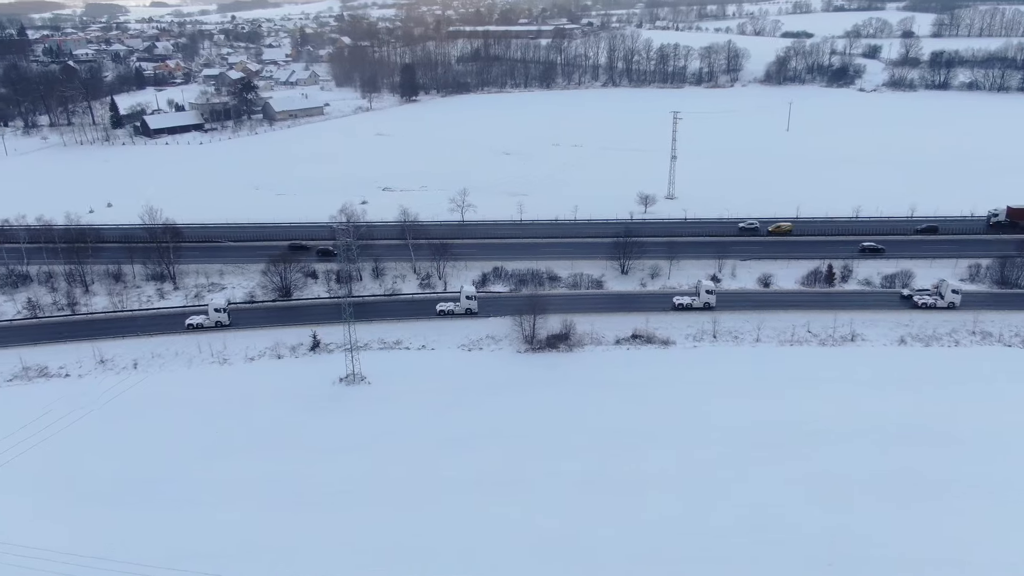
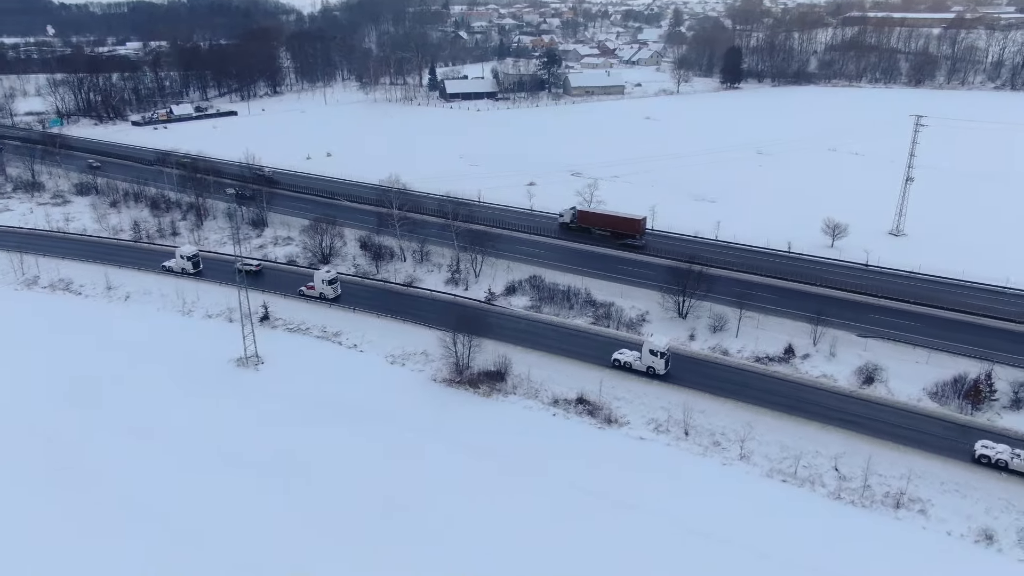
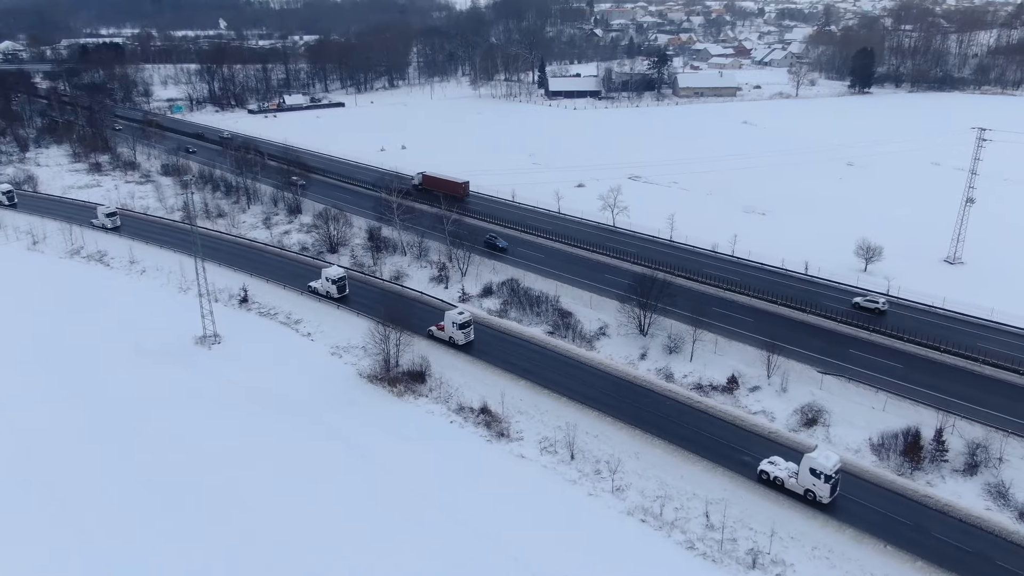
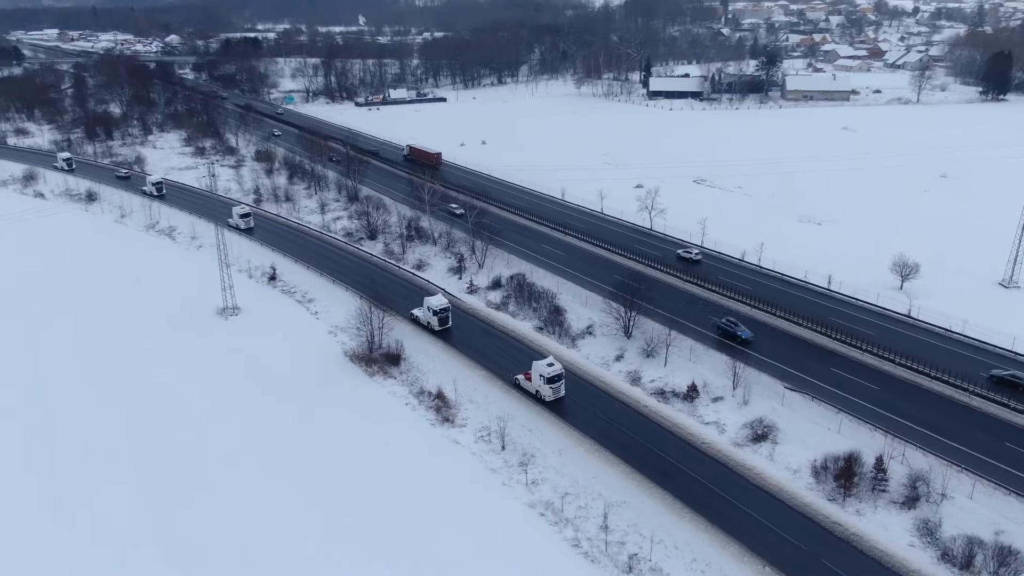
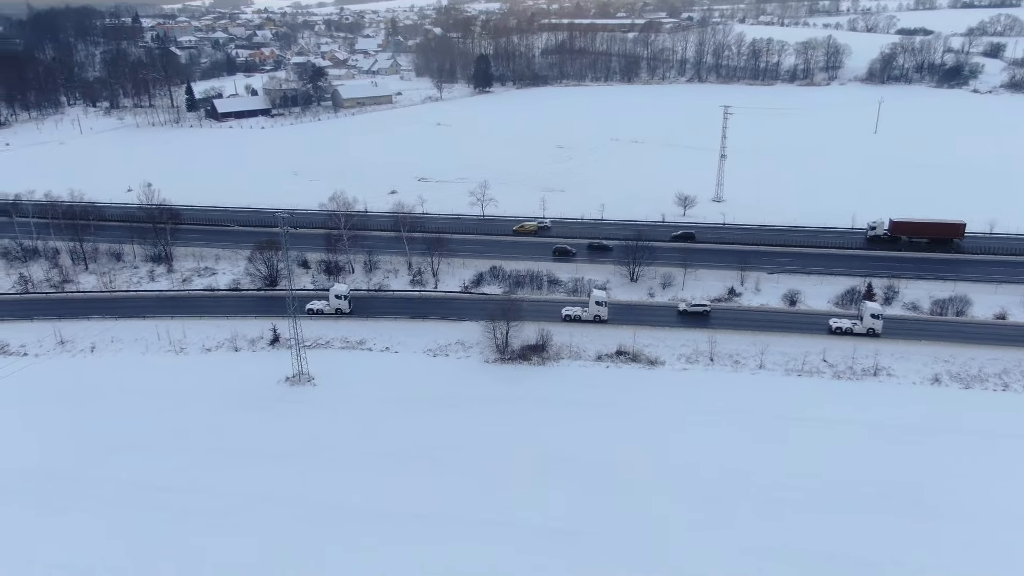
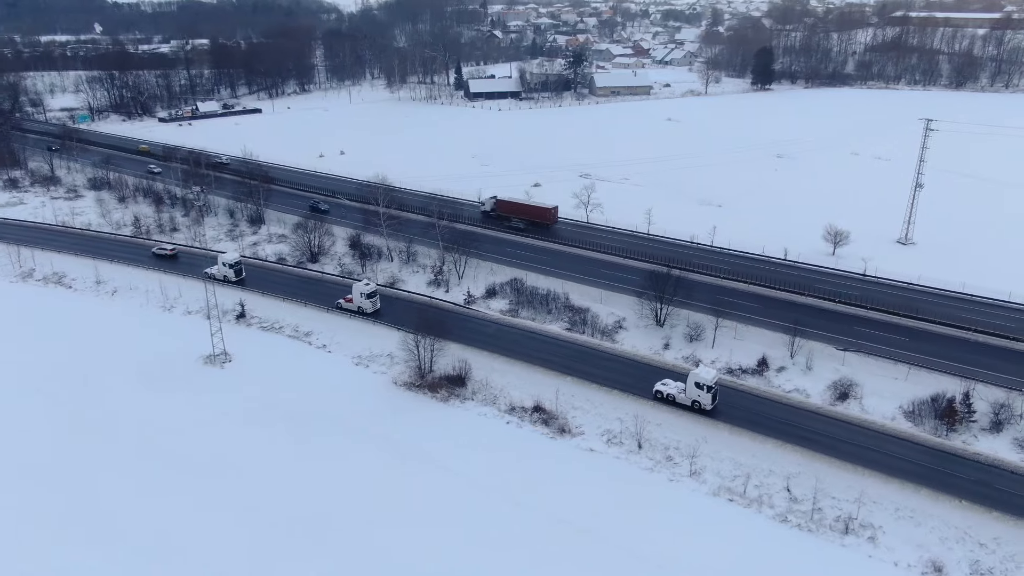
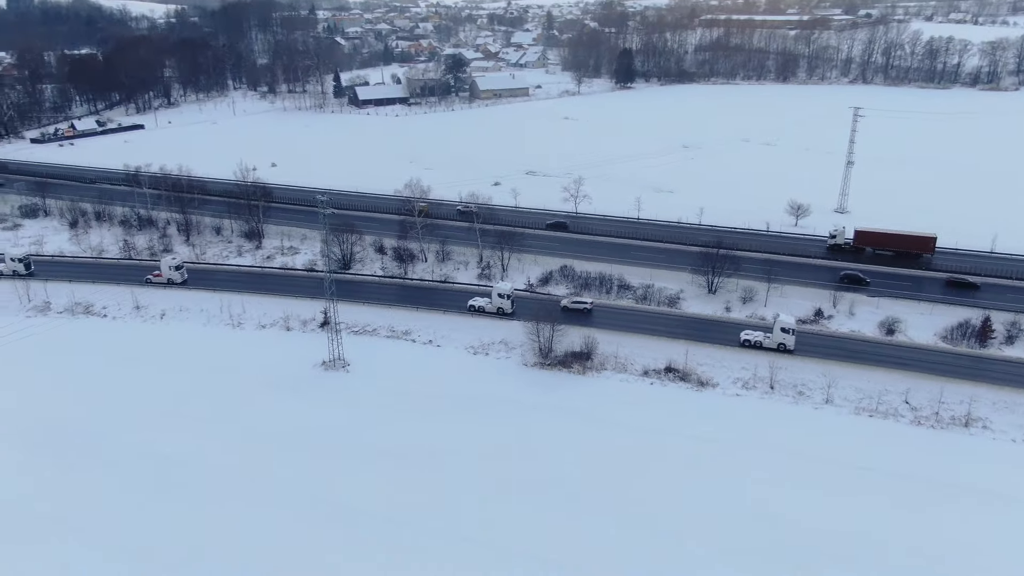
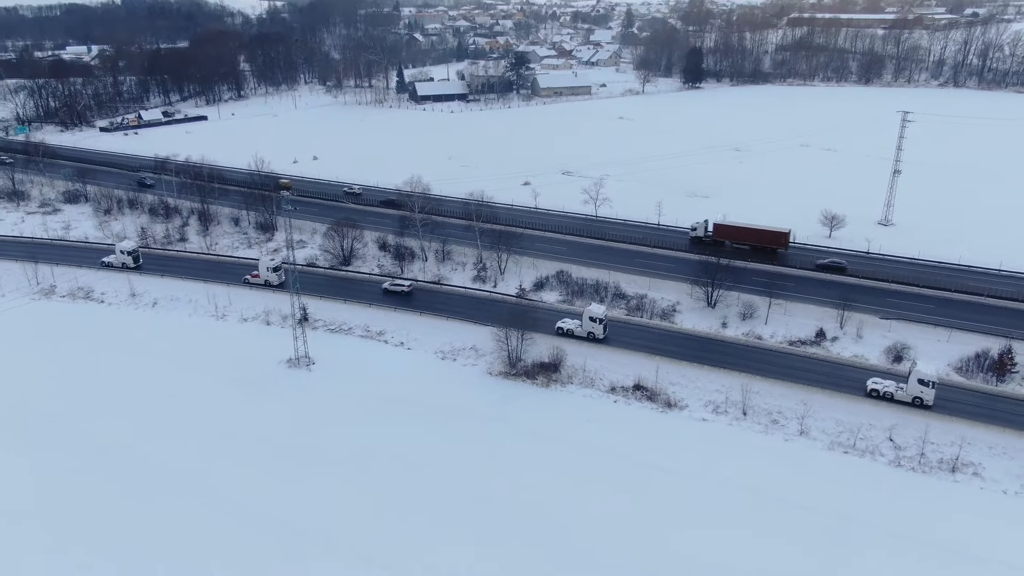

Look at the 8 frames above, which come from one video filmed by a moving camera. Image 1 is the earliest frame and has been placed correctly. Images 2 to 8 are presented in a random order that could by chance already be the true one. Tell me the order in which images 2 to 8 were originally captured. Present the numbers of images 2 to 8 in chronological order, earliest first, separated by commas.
5, 7, 8, 2, 6, 3, 4
